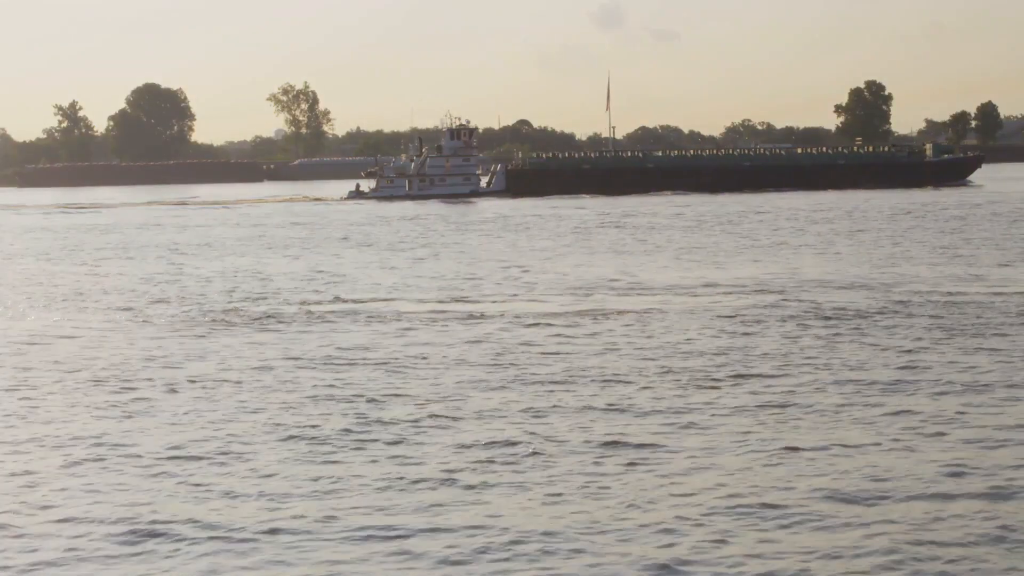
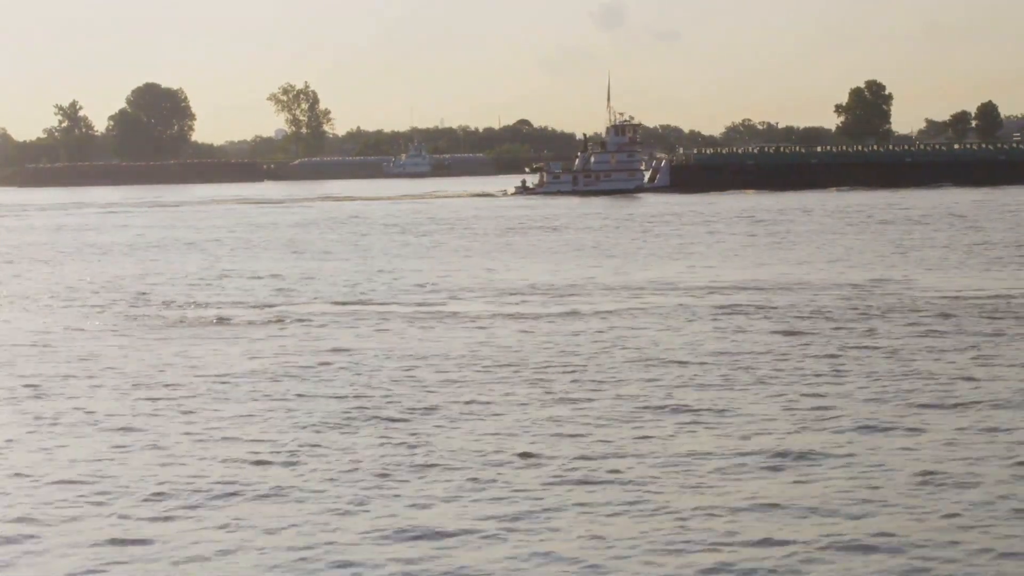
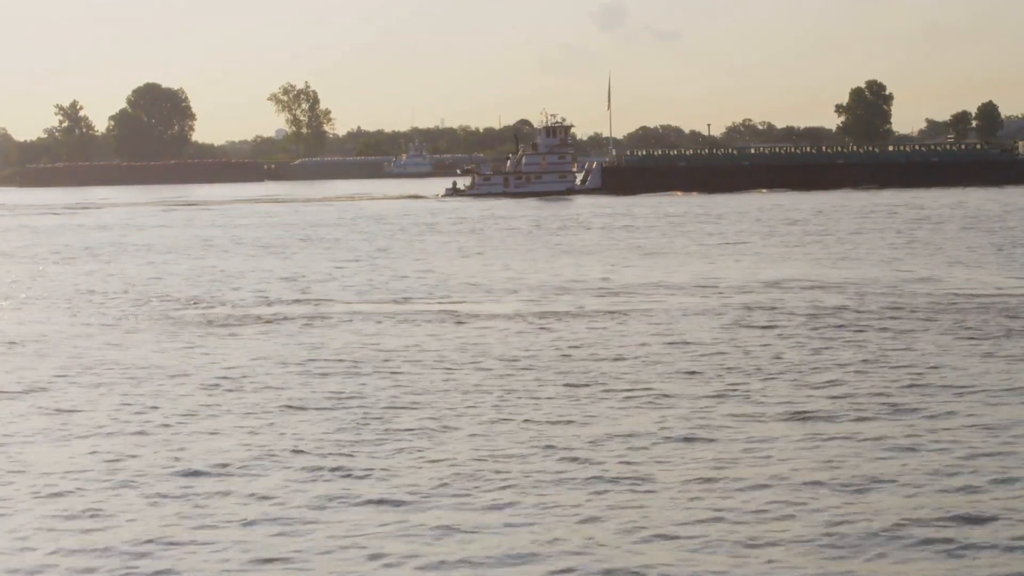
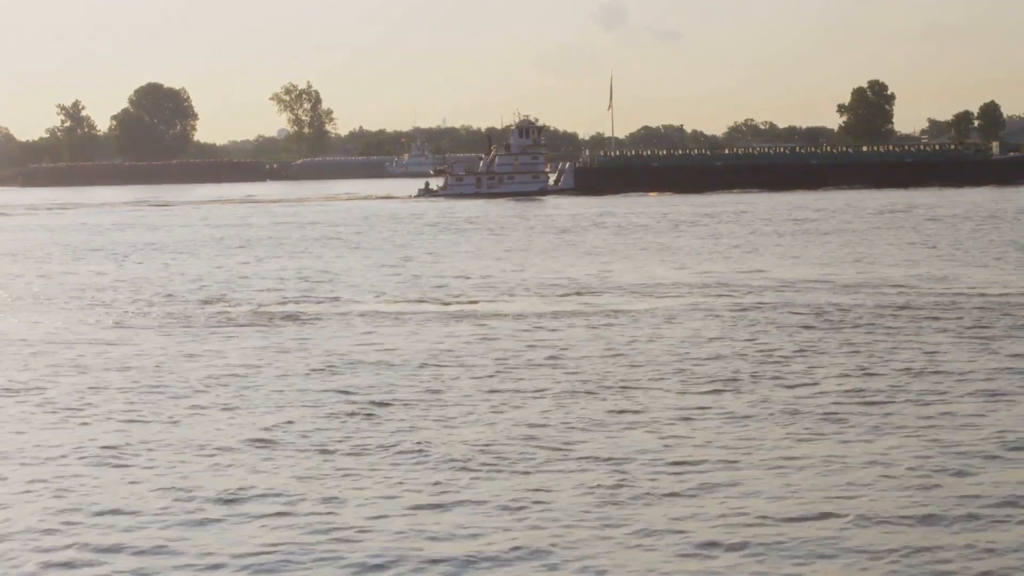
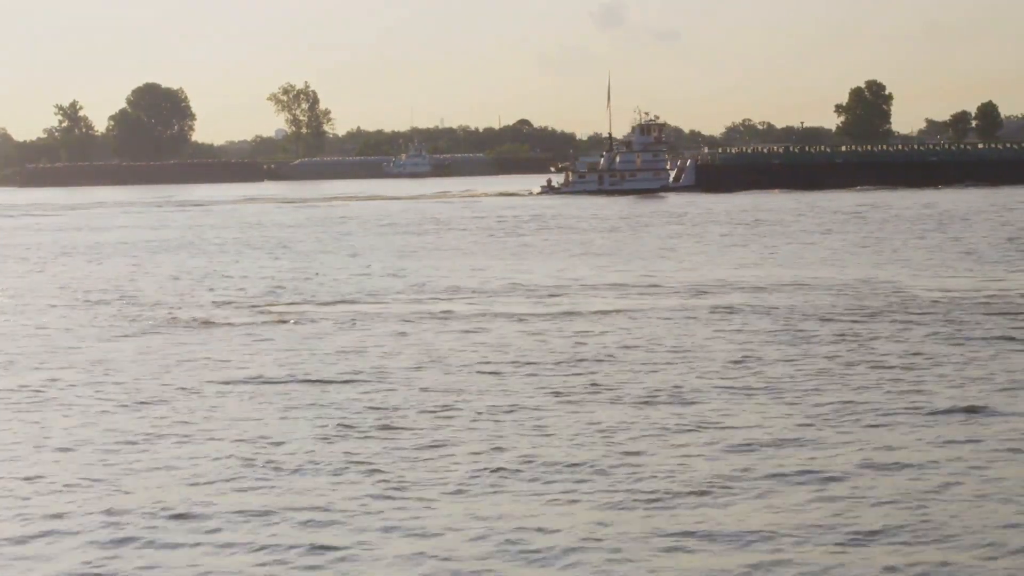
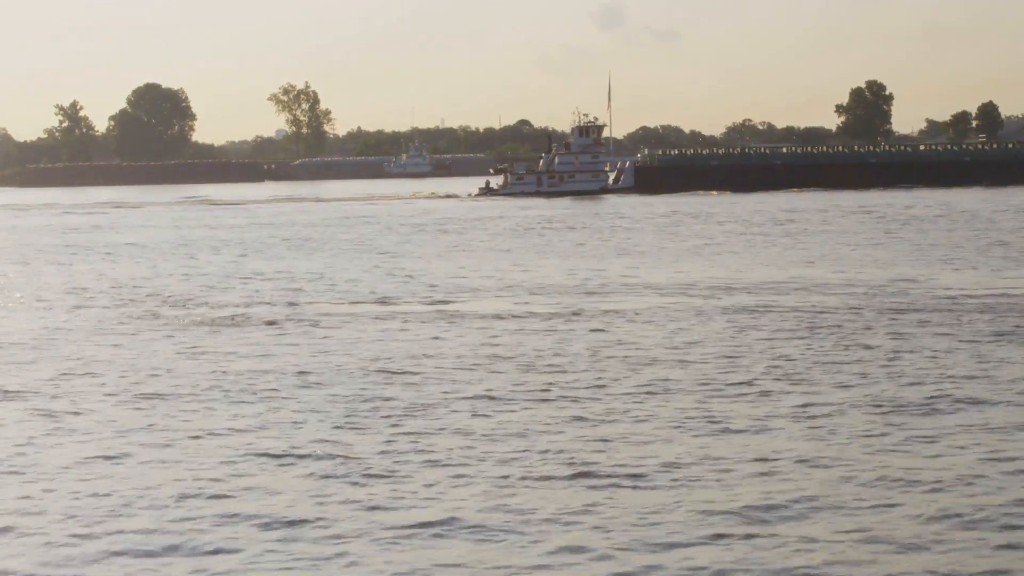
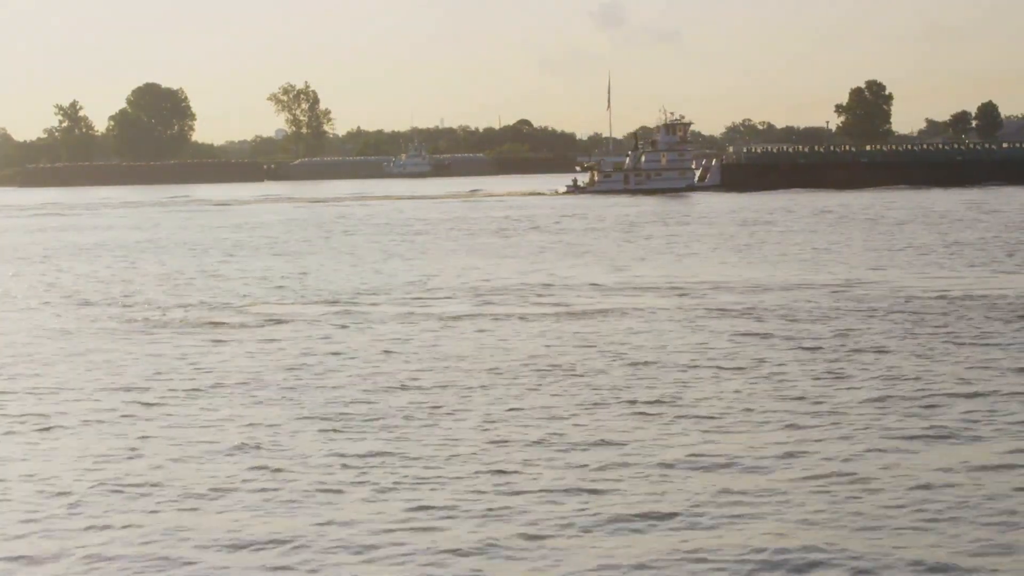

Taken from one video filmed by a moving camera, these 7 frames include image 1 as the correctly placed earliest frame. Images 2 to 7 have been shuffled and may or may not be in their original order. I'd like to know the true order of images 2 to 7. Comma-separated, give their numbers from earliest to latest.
4, 3, 6, 2, 5, 7
